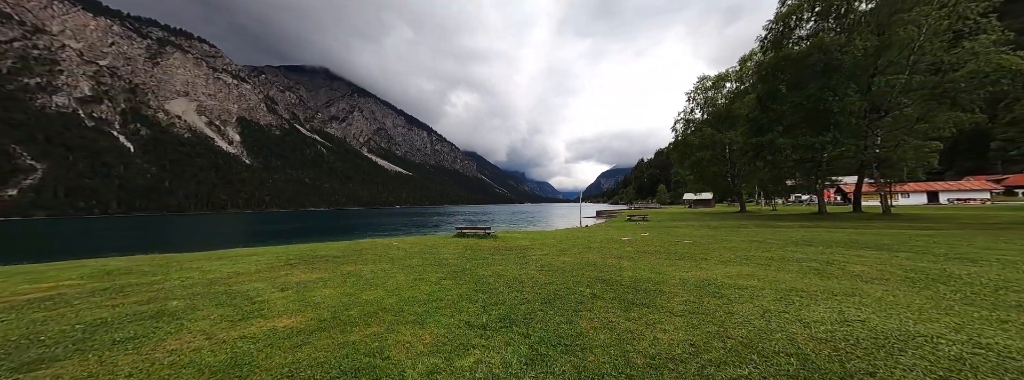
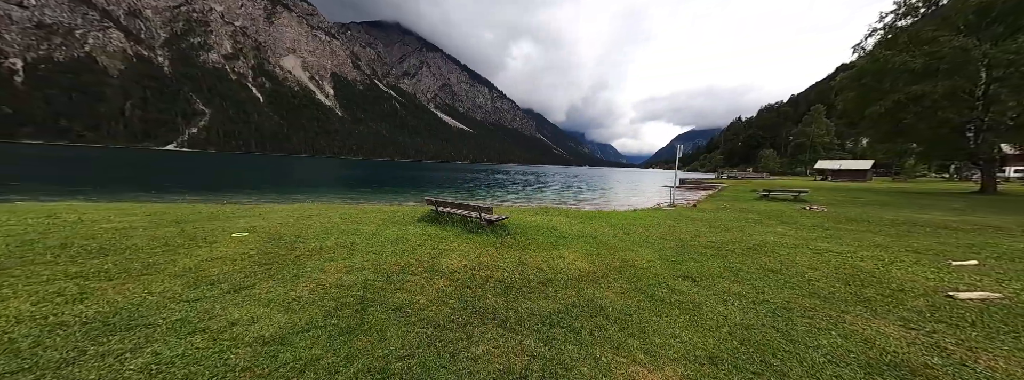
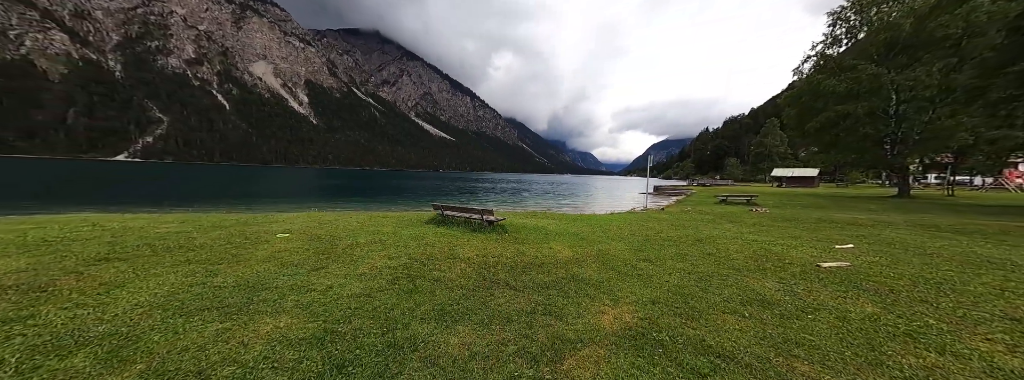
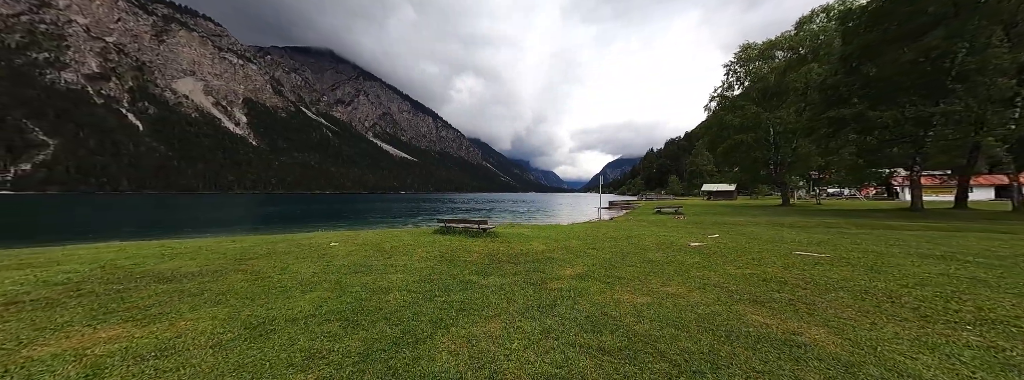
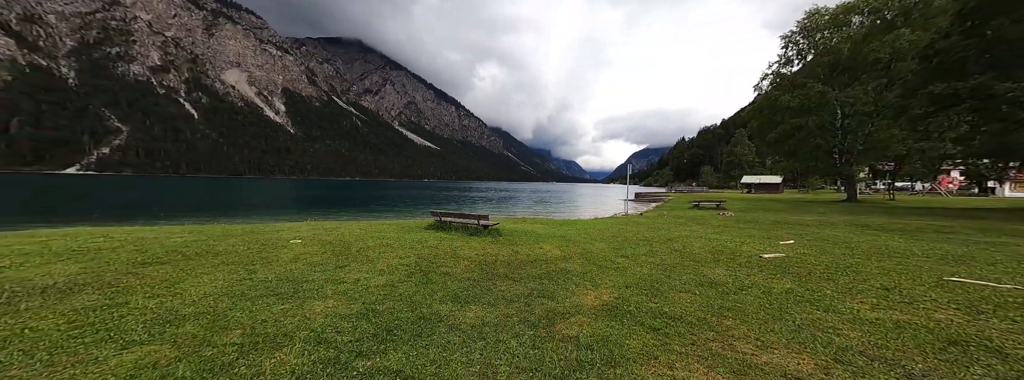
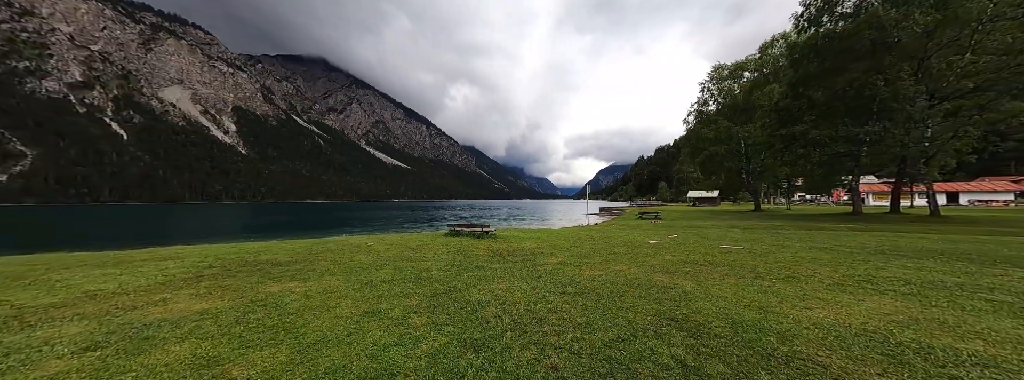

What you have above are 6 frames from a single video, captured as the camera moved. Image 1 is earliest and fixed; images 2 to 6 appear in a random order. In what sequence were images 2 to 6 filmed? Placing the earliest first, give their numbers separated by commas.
6, 4, 5, 3, 2
